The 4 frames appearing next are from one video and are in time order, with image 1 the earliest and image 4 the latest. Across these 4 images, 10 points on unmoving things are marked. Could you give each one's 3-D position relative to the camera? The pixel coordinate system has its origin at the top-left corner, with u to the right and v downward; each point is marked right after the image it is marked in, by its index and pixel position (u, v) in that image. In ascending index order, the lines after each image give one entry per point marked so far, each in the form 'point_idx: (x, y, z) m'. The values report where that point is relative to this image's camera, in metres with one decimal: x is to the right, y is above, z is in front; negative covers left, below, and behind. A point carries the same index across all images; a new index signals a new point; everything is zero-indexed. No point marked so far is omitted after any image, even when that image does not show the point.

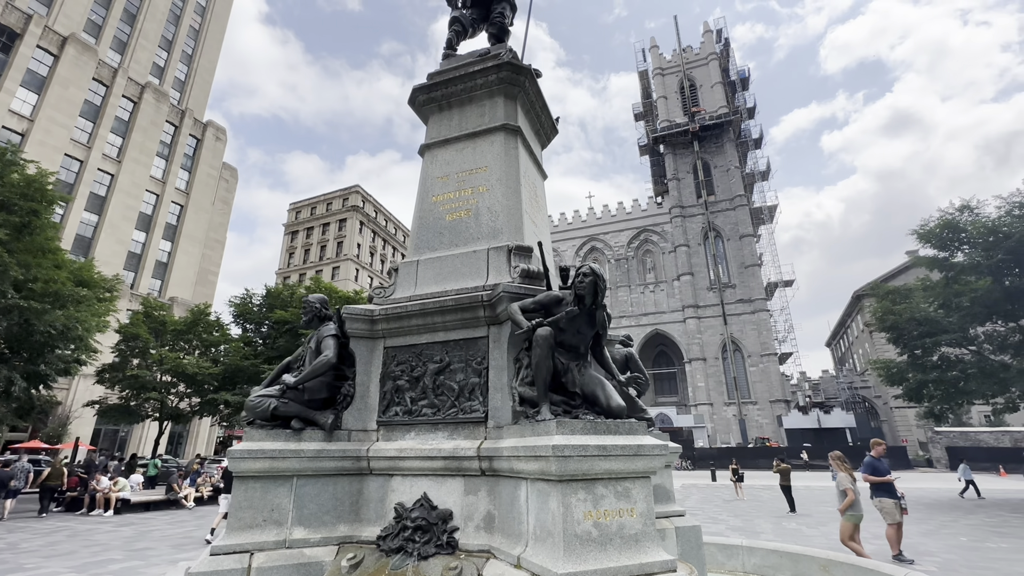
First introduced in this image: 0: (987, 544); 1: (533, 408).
0: (+9.4, -5.0, +10.2) m
1: (+0.2, -0.9, +4.0) m
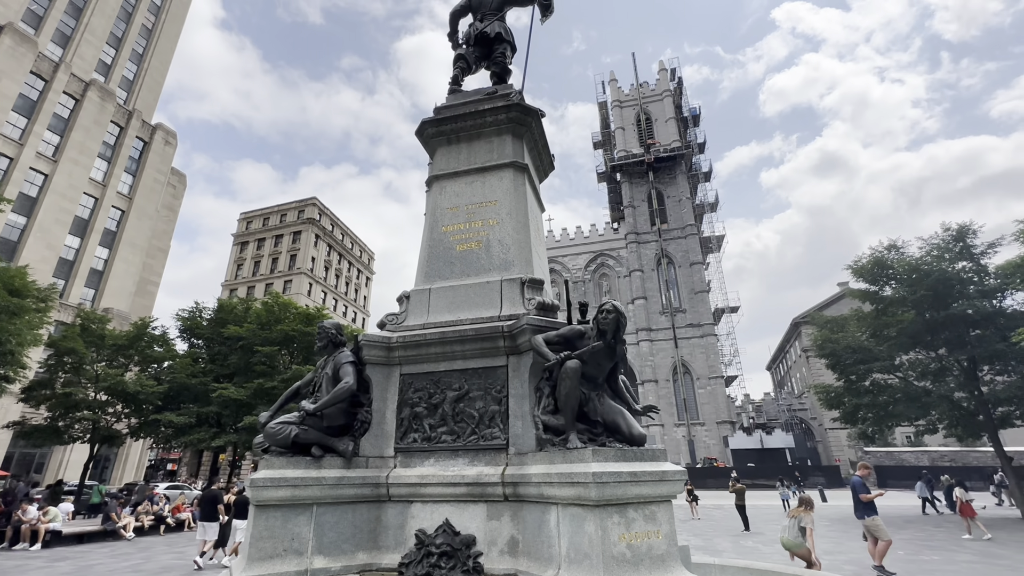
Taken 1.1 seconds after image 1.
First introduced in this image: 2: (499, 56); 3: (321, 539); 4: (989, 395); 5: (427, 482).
0: (+8.8, -5.8, +11.1) m
1: (+0.4, -1.2, +4.3) m
2: (-0.2, +3.5, +7.7) m
3: (-1.6, -2.1, +4.3) m
4: (+17.3, -3.9, +18.8) m
5: (-0.7, -1.7, +4.5) m
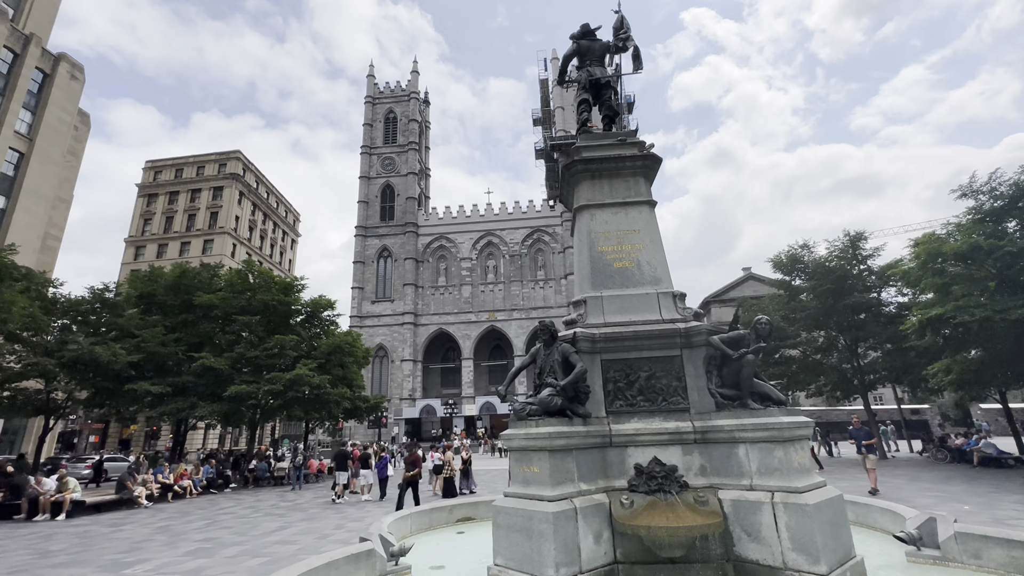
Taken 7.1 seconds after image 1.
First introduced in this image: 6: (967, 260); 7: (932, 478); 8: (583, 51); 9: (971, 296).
0: (+9.6, -5.8, +15.3) m
1: (+2.8, -1.5, +6.7) m
2: (+1.8, +3.5, +9.7) m
3: (+0.8, -2.3, +6.4) m
4: (+16.6, -3.7, +24.4) m
5: (+1.7, -1.9, +6.8) m
6: (+14.6, +0.9, +16.5) m
7: (+13.0, -5.9, +16.0) m
8: (+1.4, +4.7, +10.2) m
9: (+14.1, -0.2, +15.8) m
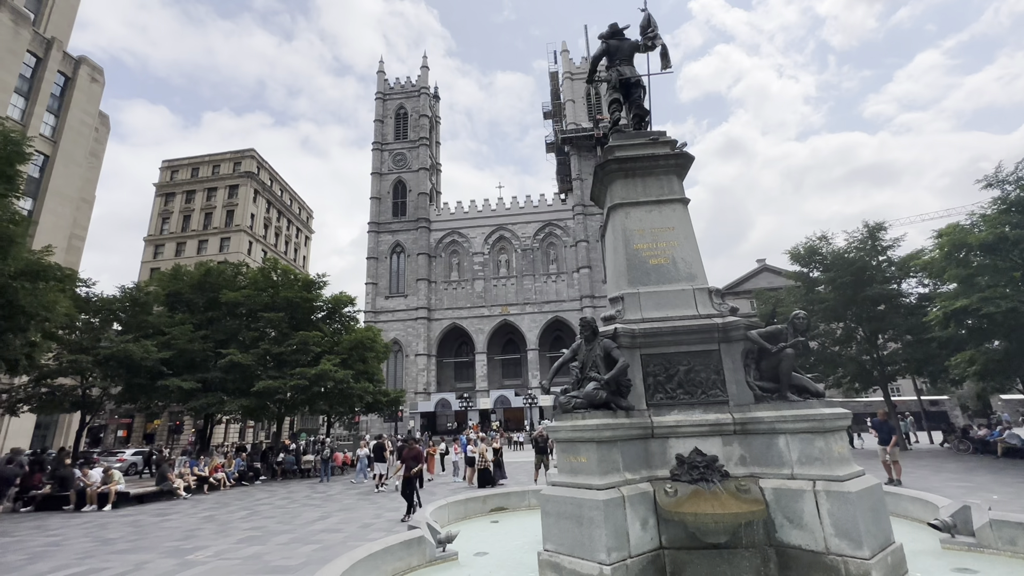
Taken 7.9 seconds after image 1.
0: (+10.4, -5.6, +15.5) m
1: (+3.5, -1.4, +6.9) m
2: (+2.4, +3.6, +9.9) m
3: (+1.5, -2.3, +6.7) m
4: (+17.5, -3.2, +24.4) m
5: (+2.3, -1.8, +7.0) m
6: (+15.3, +1.2, +16.5) m
7: (+13.8, -5.6, +16.1) m
8: (+2.0, +4.8, +10.3) m
9: (+14.8, 0.0, +15.8) m
